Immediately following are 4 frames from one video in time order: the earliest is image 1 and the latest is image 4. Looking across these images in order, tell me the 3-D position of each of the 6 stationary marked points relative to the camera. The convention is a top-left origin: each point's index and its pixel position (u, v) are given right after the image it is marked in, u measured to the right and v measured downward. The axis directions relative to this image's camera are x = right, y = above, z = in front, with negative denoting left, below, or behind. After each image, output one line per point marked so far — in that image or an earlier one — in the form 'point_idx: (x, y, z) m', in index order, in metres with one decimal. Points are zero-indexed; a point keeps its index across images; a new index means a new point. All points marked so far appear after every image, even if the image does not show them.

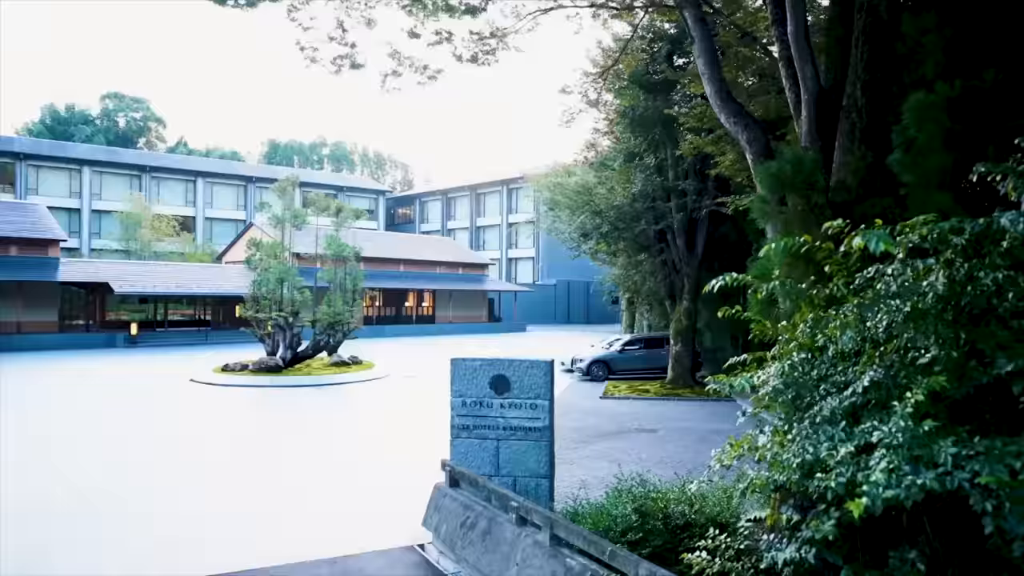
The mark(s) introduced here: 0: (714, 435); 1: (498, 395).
0: (+3.8, -2.7, +14.0) m
1: (-0.2, -1.1, +7.9) m
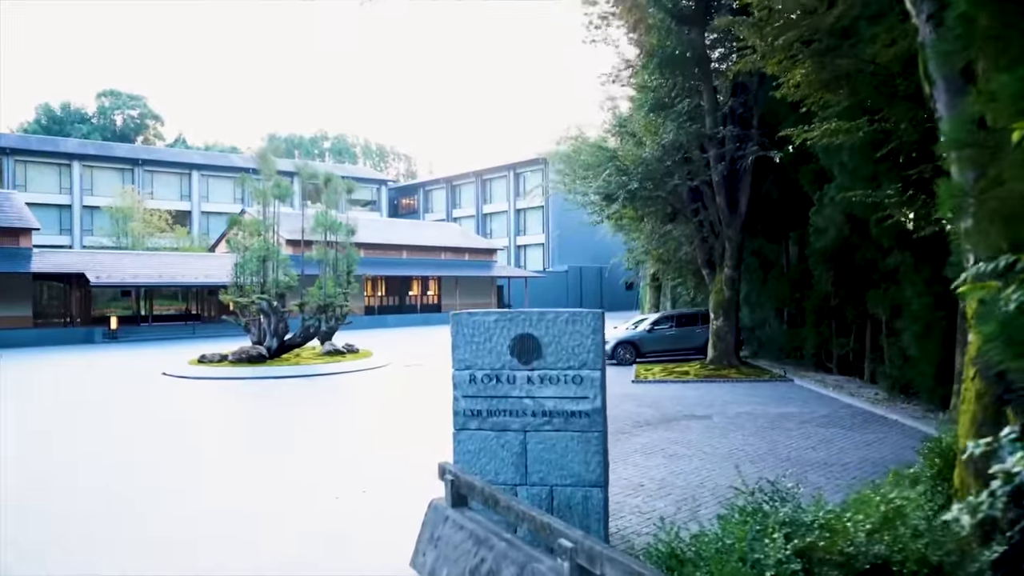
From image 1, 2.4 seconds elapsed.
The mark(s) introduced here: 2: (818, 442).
0: (+4.1, -2.0, +11.4) m
1: (+0.1, -0.5, +5.3) m
2: (+3.9, -2.0, +9.5) m
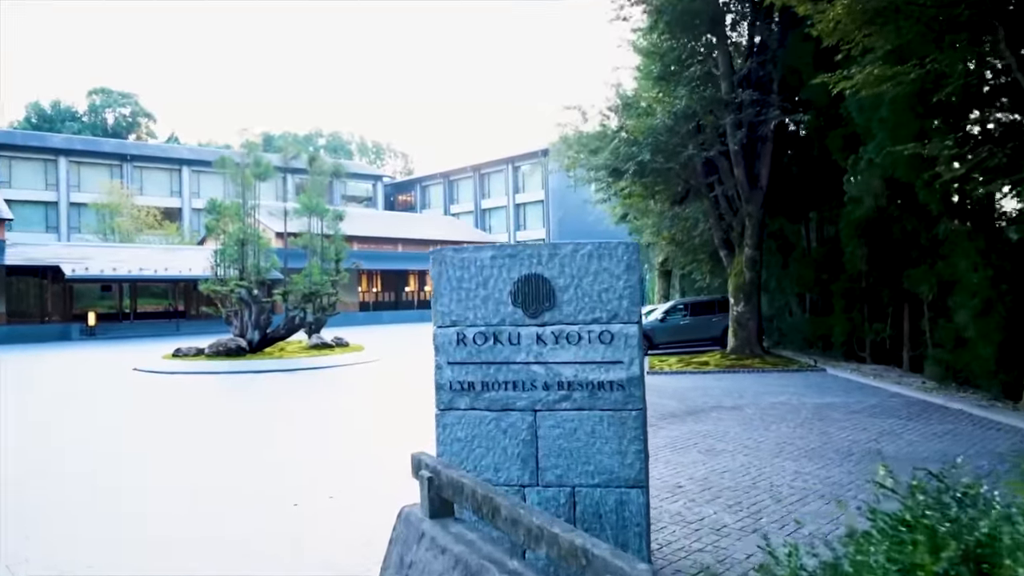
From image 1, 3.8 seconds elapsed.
0: (+4.1, -1.6, +9.9) m
1: (+0.1, -0.2, +3.8) m
2: (+3.9, -1.6, +8.0) m
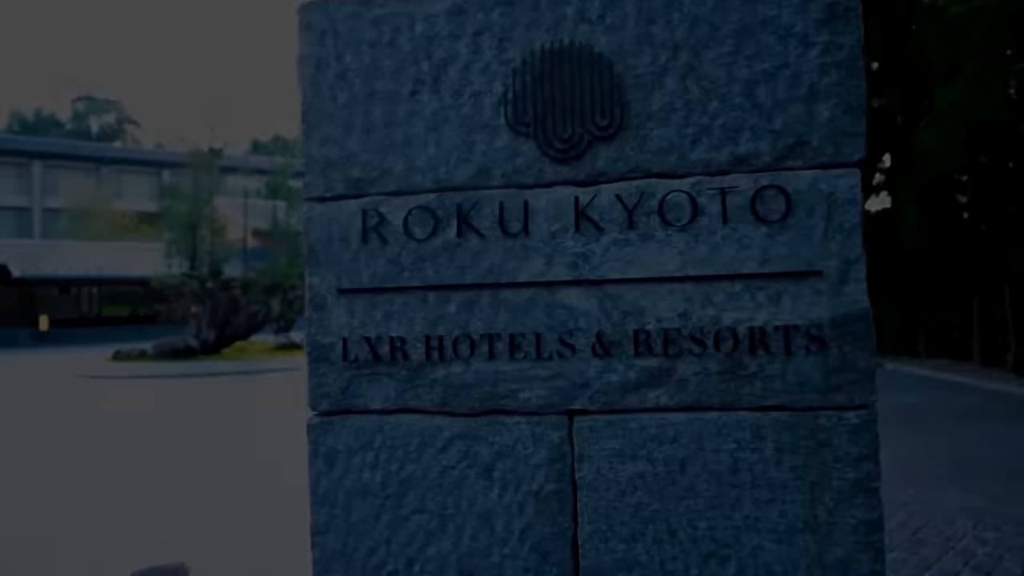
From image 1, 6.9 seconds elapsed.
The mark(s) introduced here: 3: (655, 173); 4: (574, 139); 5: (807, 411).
0: (+4.1, -1.3, +7.5) m
1: (+0.1, +0.2, +1.4) m
2: (+3.9, -1.2, +5.6) m
3: (+0.3, +0.2, +1.4) m
4: (+0.1, +0.3, +1.4) m
5: (+0.5, -0.2, +1.4) m
